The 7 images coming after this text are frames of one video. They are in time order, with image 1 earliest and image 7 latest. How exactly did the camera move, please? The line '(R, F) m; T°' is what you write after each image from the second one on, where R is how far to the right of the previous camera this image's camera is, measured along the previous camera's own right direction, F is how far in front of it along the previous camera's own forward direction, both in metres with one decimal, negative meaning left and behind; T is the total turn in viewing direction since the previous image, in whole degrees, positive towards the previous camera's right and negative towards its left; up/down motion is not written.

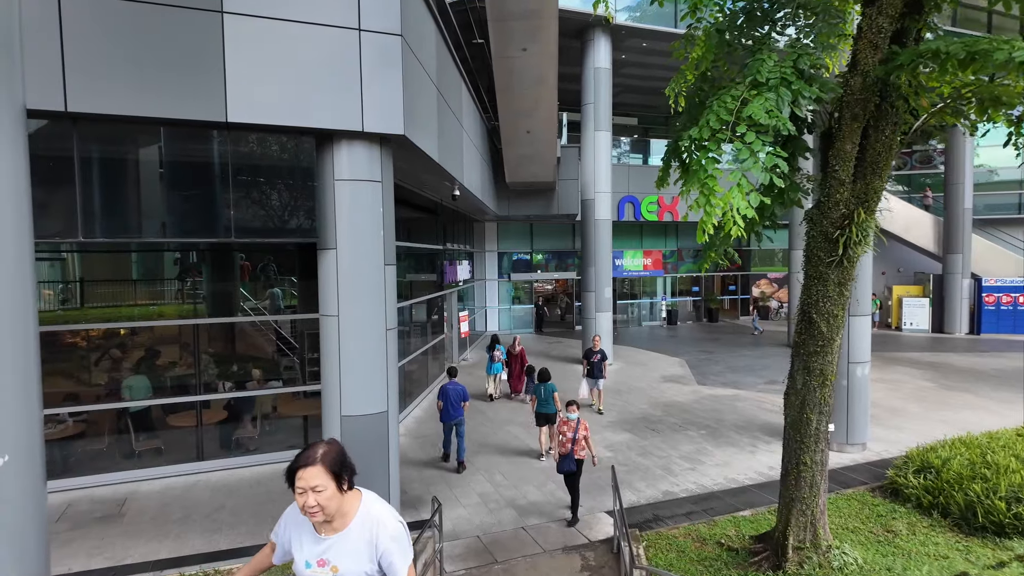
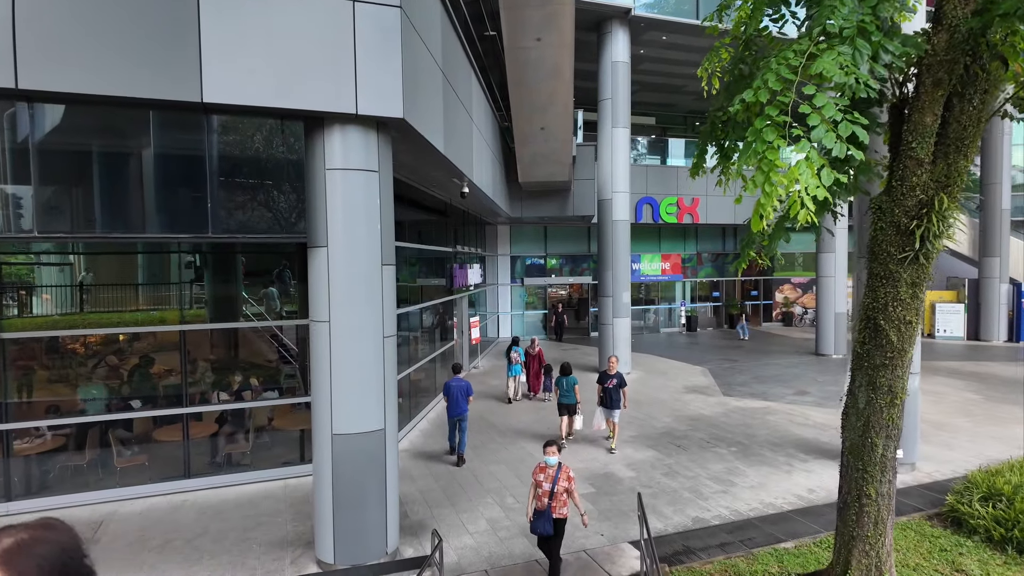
(0.0, +0.7) m; -1°
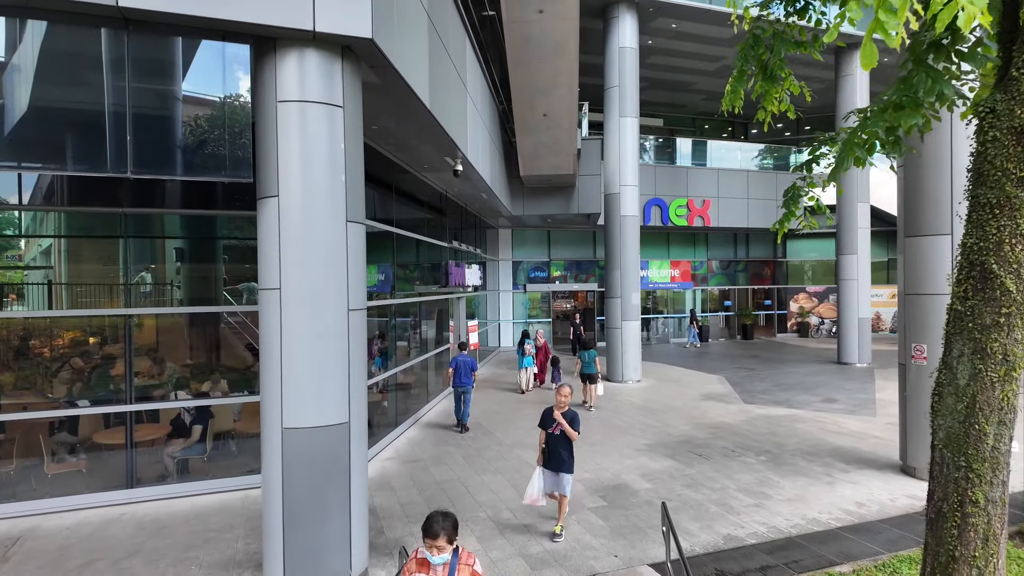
(+0.1, +1.0) m; 0°
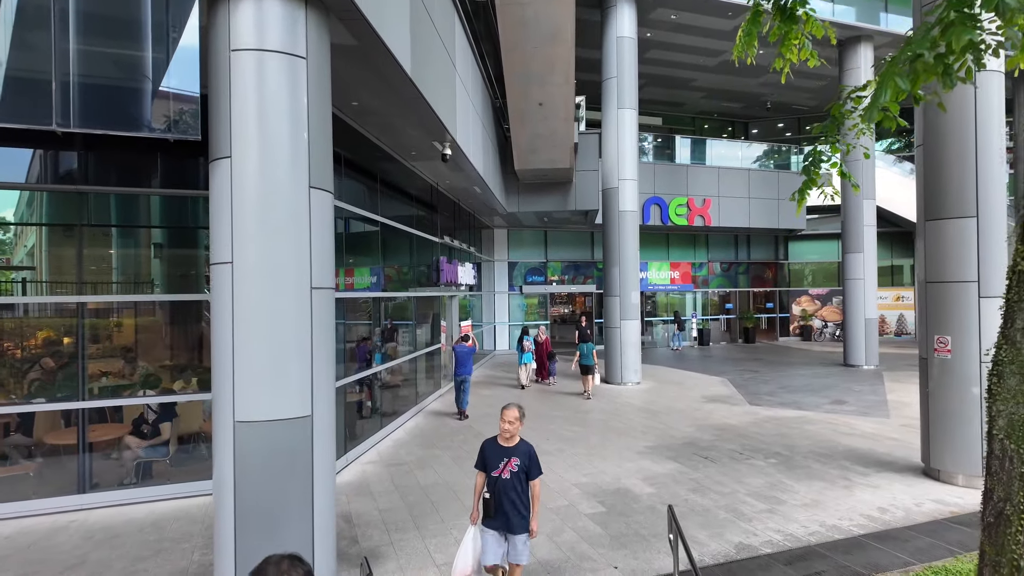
(+0.1, +0.5) m; 0°
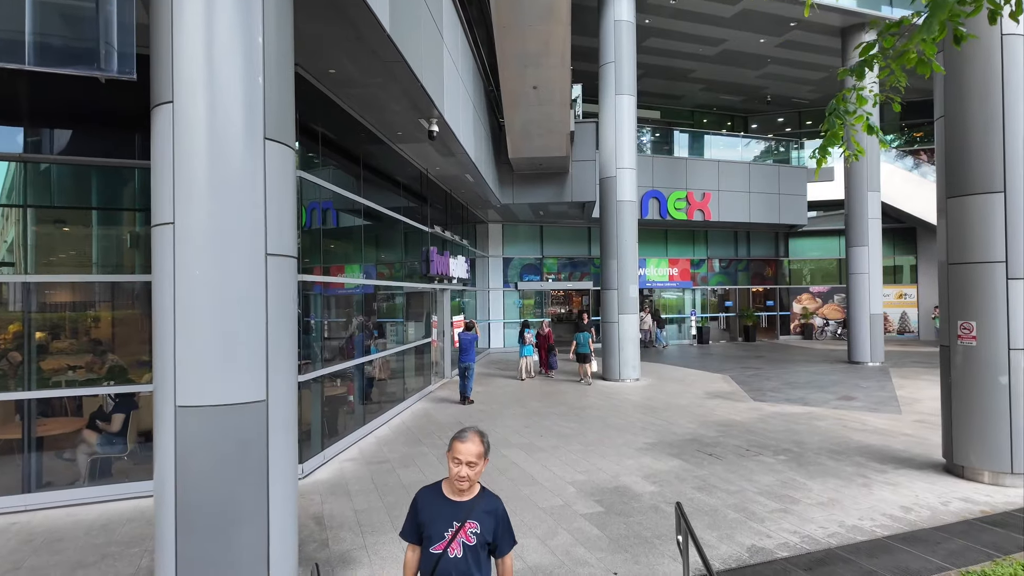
(+0.1, +0.5) m; 0°
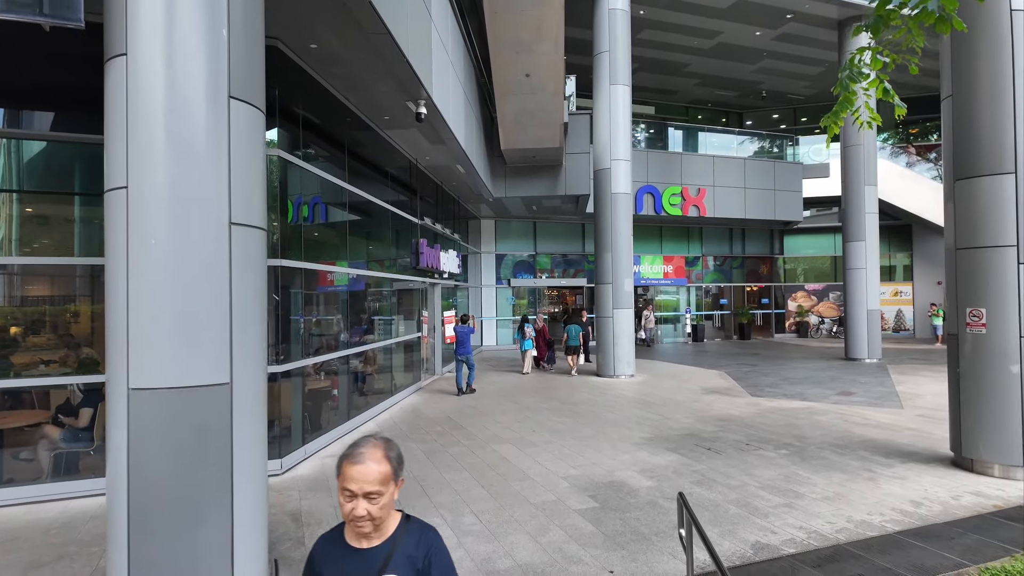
(0.0, +0.3) m; +1°
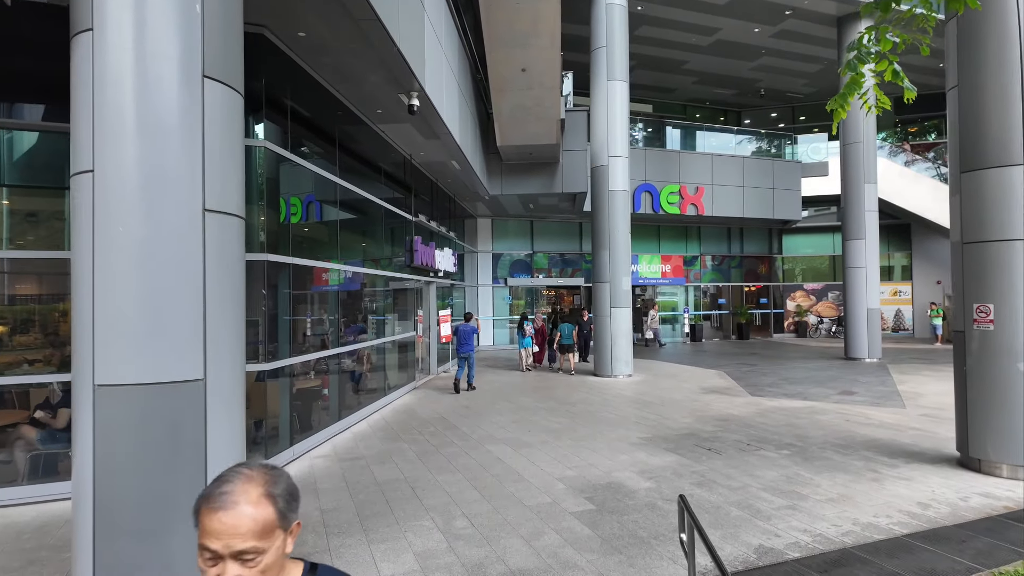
(0.0, +0.2) m; 0°
